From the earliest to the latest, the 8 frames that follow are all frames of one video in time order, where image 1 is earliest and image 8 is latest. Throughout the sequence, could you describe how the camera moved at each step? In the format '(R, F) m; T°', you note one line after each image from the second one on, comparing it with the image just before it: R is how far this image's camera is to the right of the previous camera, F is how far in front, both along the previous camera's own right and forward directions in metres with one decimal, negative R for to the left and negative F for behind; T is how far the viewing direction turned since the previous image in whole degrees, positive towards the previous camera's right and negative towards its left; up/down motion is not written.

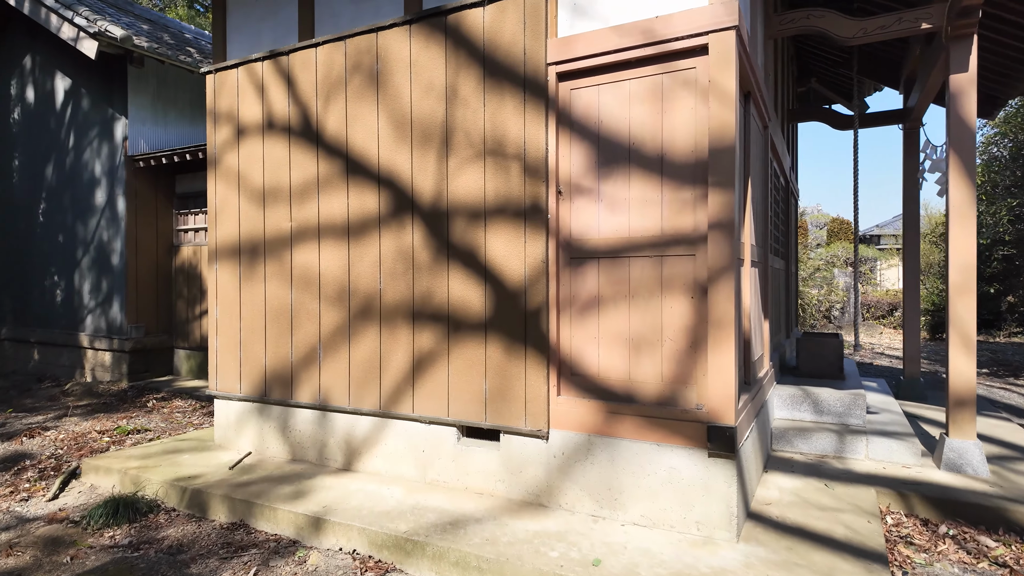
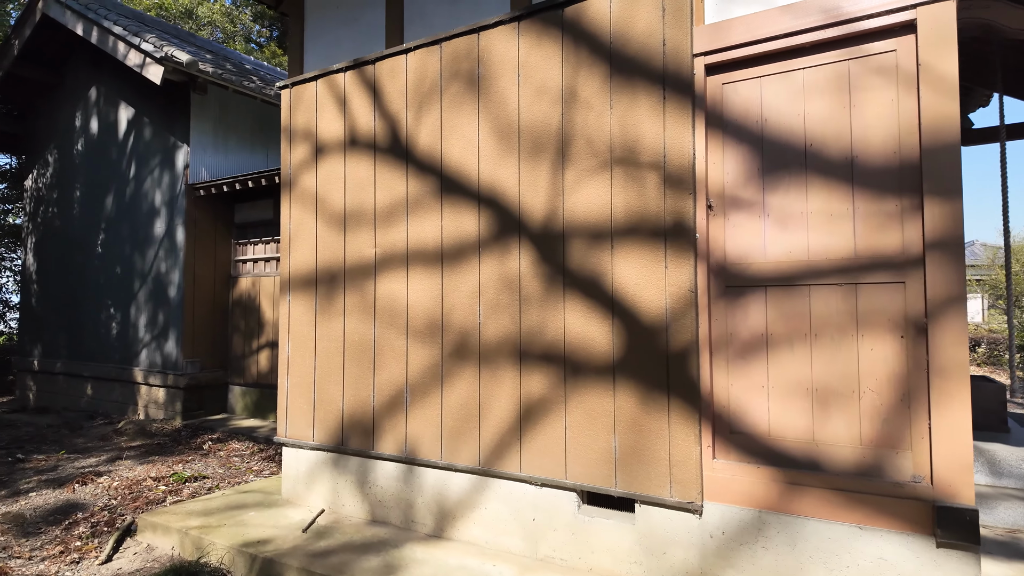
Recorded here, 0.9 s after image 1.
(-0.5, +0.6) m; -3°
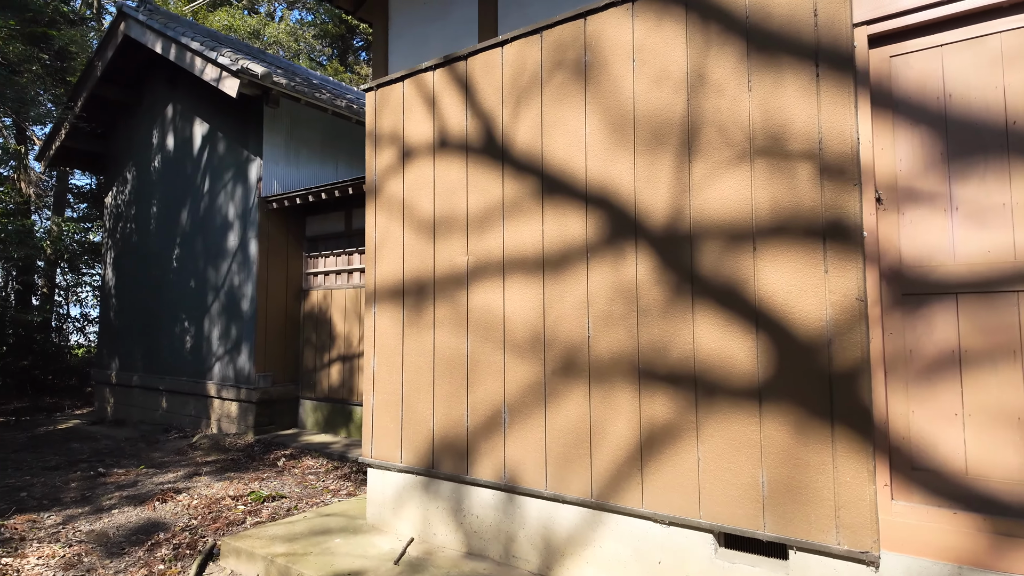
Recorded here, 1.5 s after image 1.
(-0.4, +0.3) m; -5°
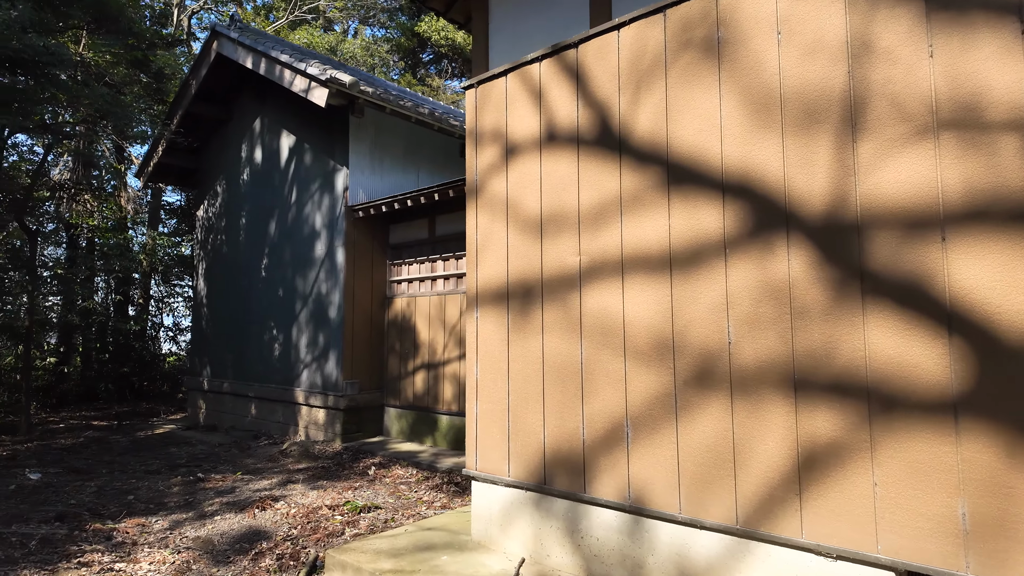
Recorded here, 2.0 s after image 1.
(-0.3, +0.2) m; -6°
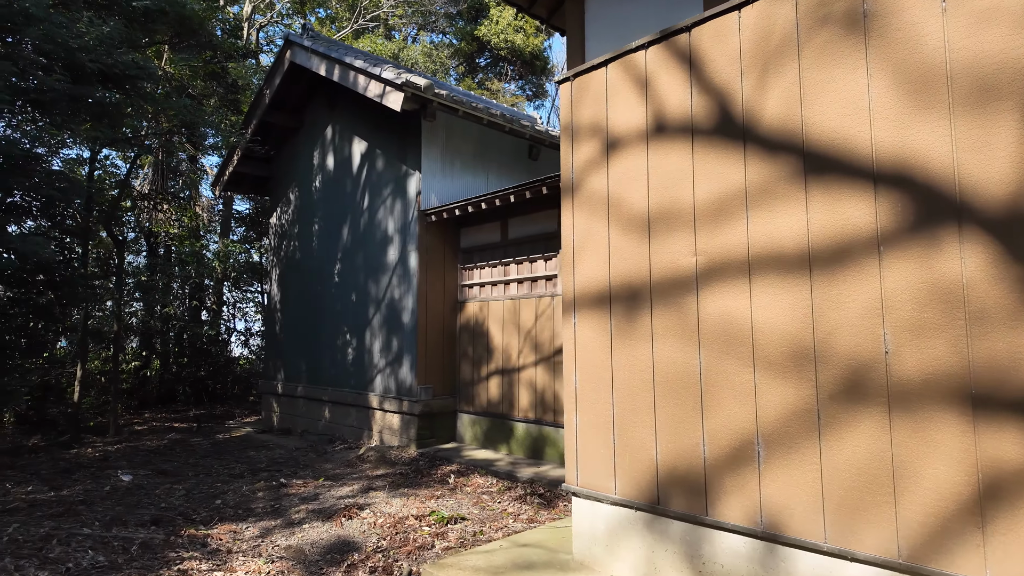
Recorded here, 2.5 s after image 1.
(-0.3, +0.2) m; -5°
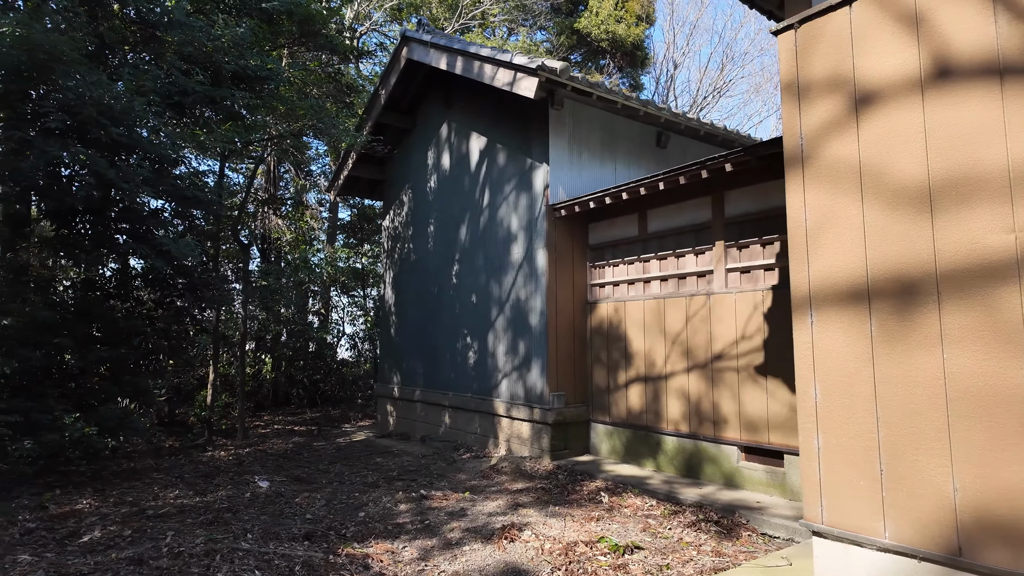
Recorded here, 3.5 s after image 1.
(-0.7, +0.5) m; -7°
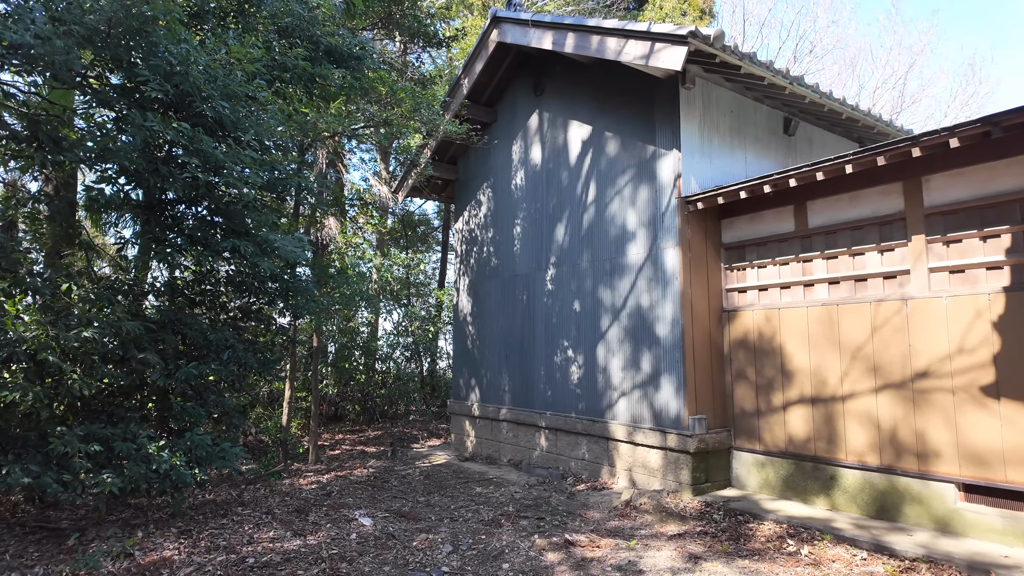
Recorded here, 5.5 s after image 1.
(-1.2, +0.9) m; -2°
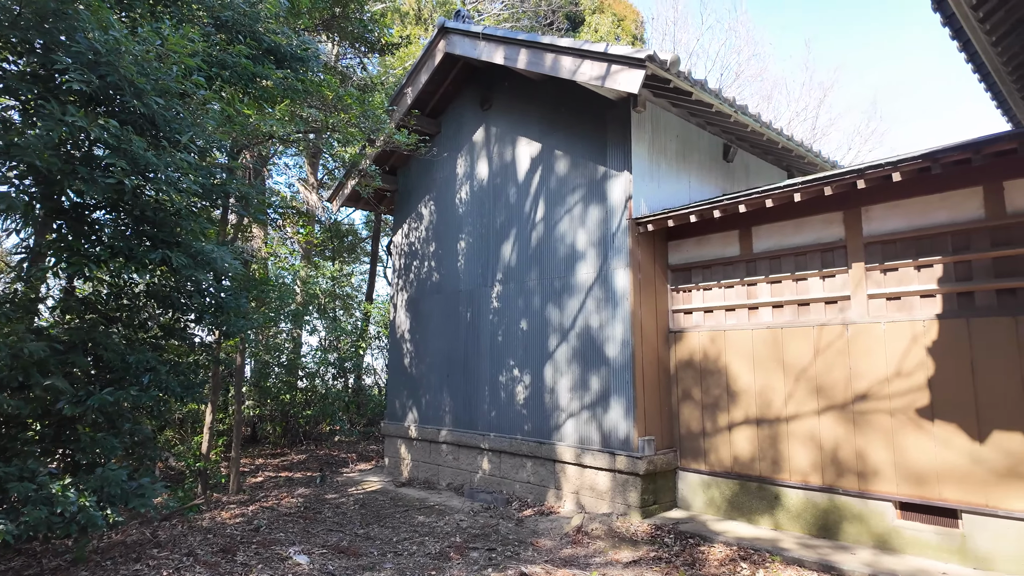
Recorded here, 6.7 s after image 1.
(-0.3, +0.2) m; +7°
